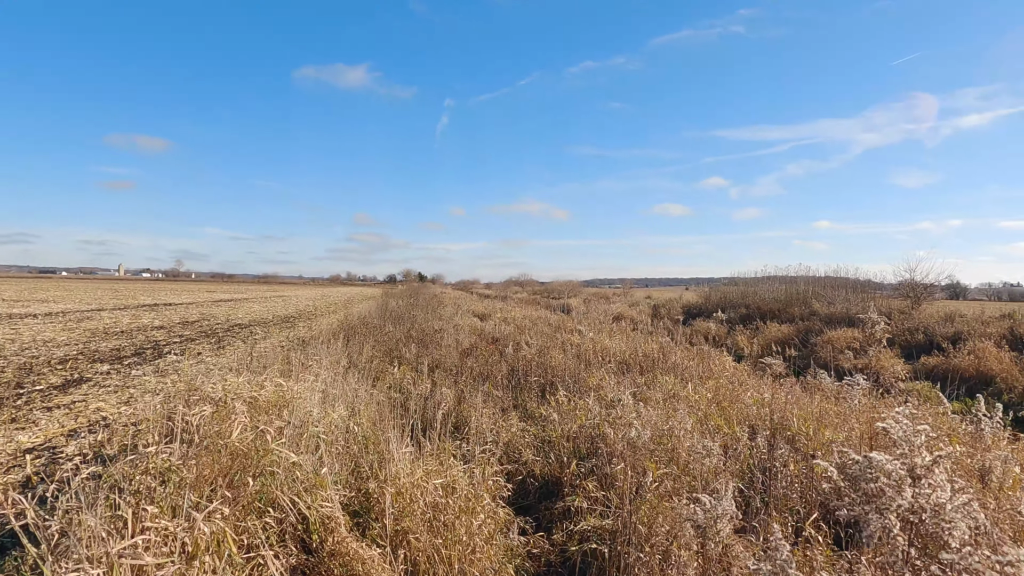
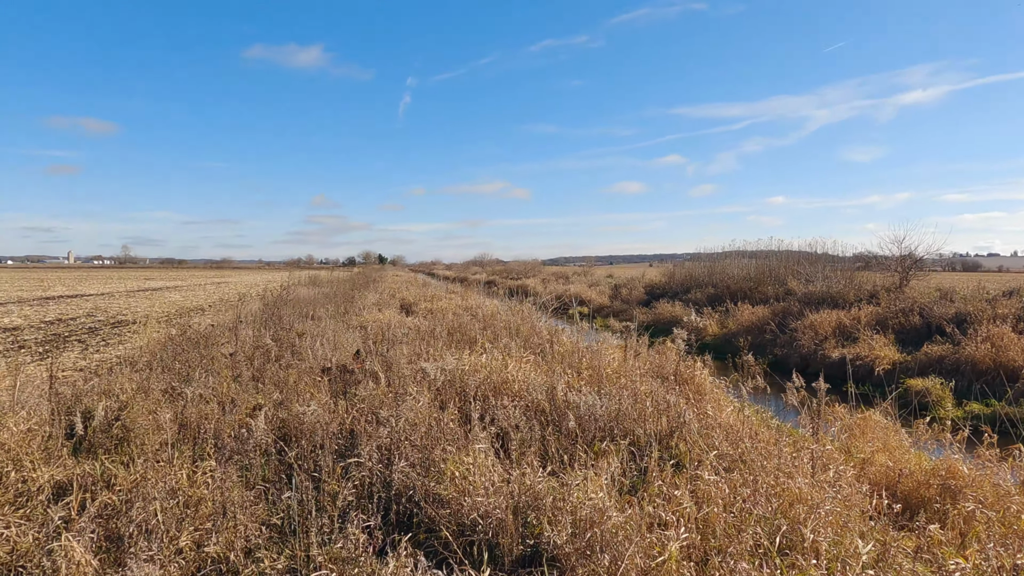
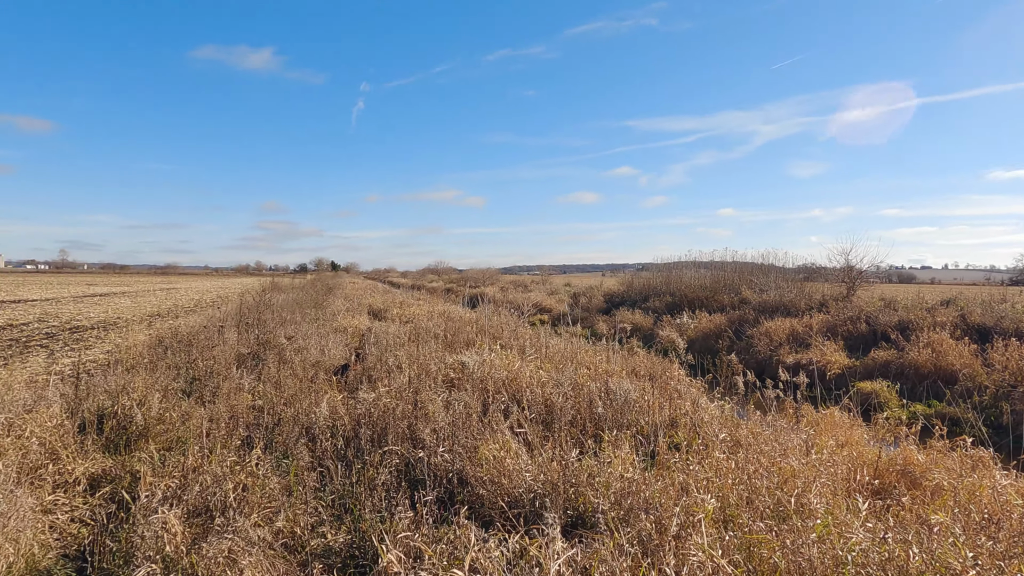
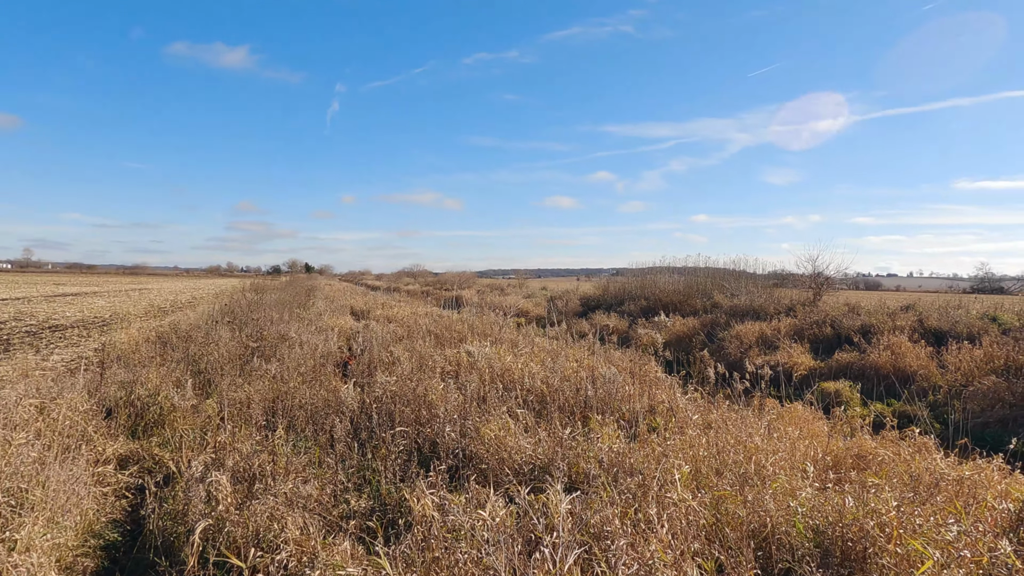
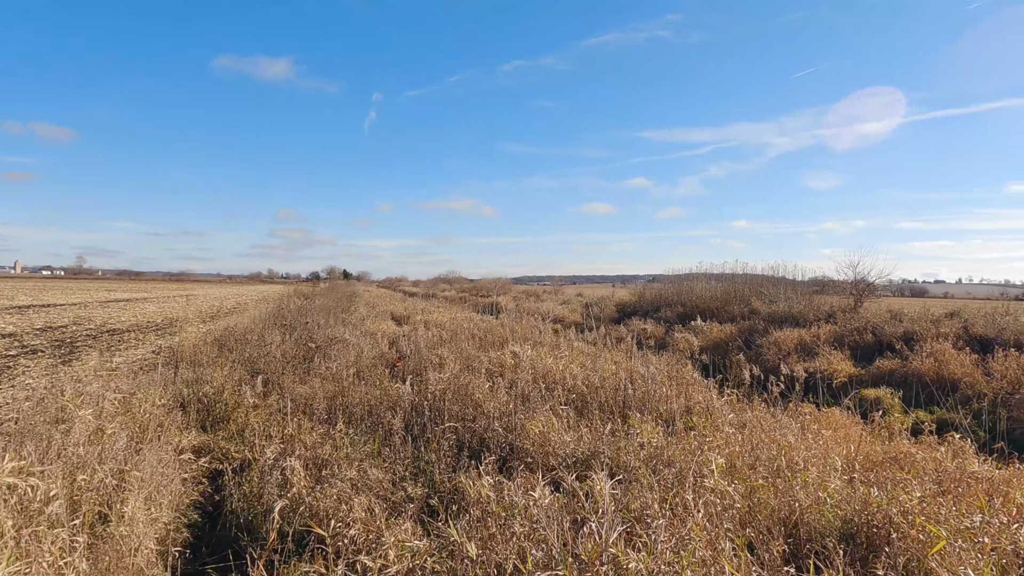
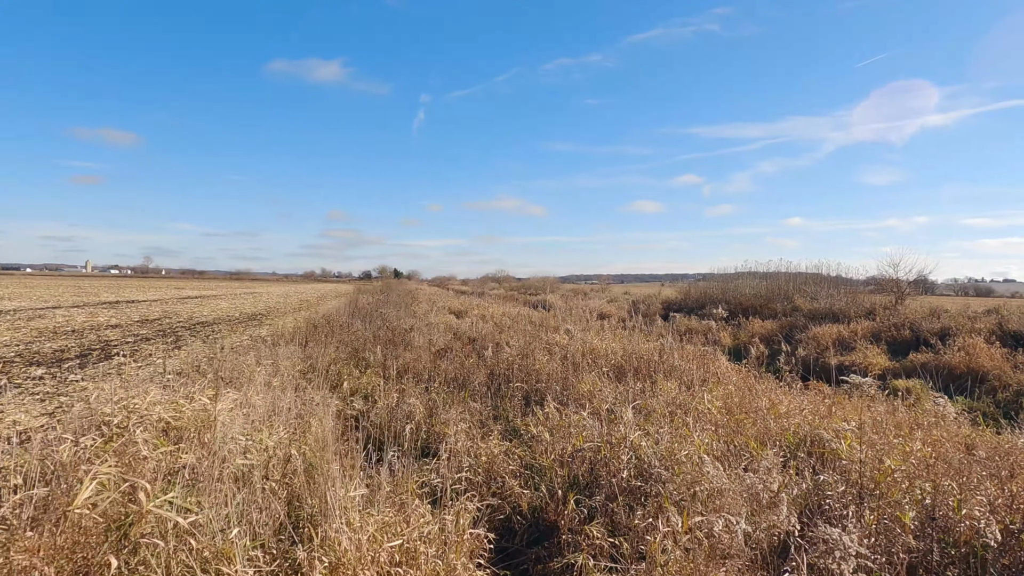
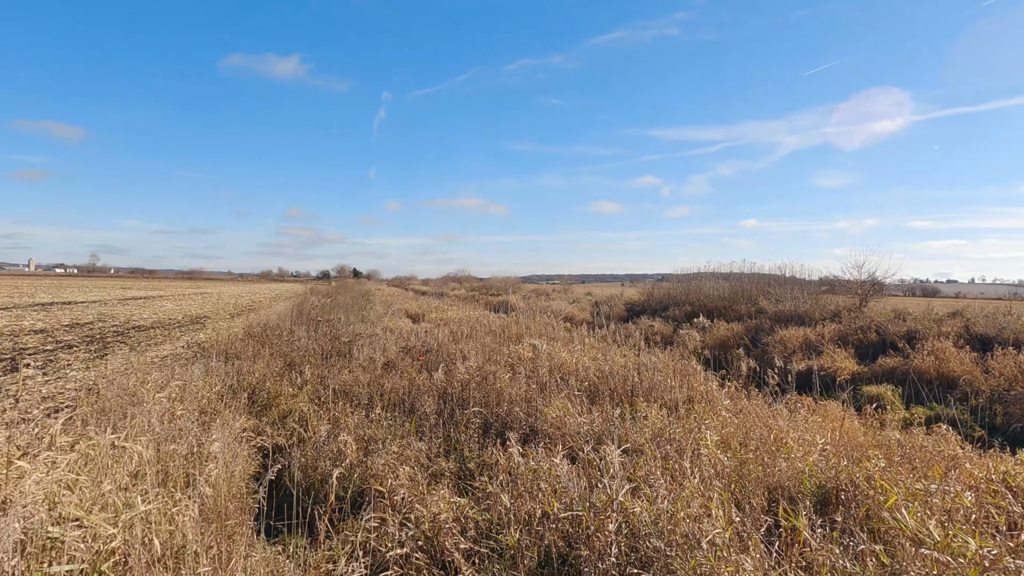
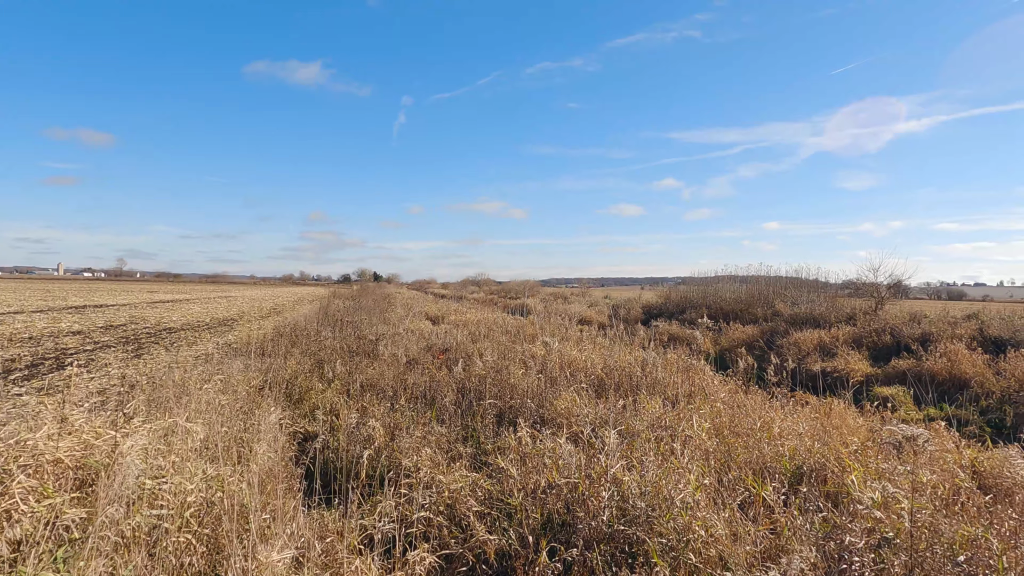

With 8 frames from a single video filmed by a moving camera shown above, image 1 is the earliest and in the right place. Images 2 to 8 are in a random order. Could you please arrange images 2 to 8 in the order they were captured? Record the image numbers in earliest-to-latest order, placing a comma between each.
6, 8, 7, 5, 4, 3, 2
